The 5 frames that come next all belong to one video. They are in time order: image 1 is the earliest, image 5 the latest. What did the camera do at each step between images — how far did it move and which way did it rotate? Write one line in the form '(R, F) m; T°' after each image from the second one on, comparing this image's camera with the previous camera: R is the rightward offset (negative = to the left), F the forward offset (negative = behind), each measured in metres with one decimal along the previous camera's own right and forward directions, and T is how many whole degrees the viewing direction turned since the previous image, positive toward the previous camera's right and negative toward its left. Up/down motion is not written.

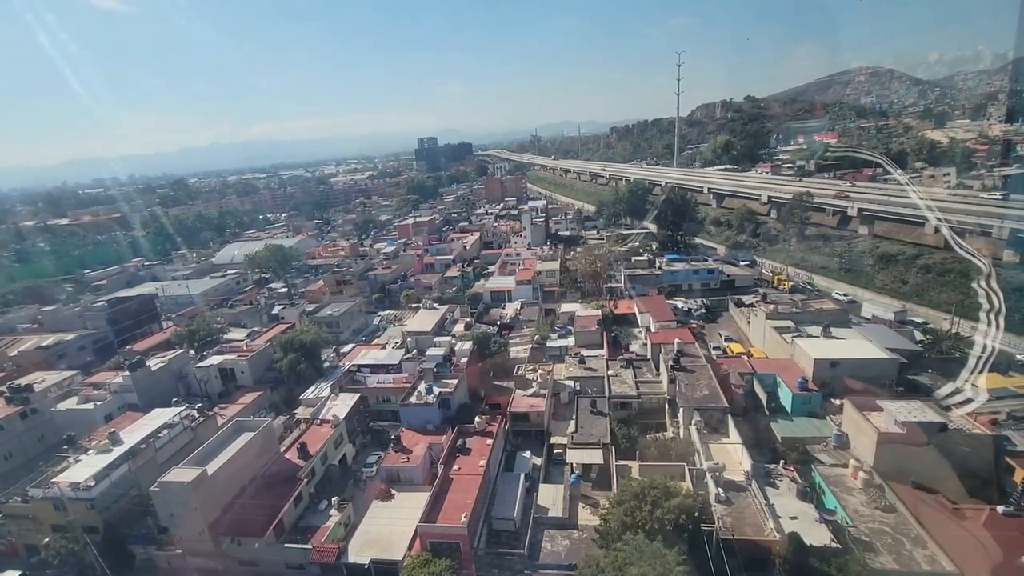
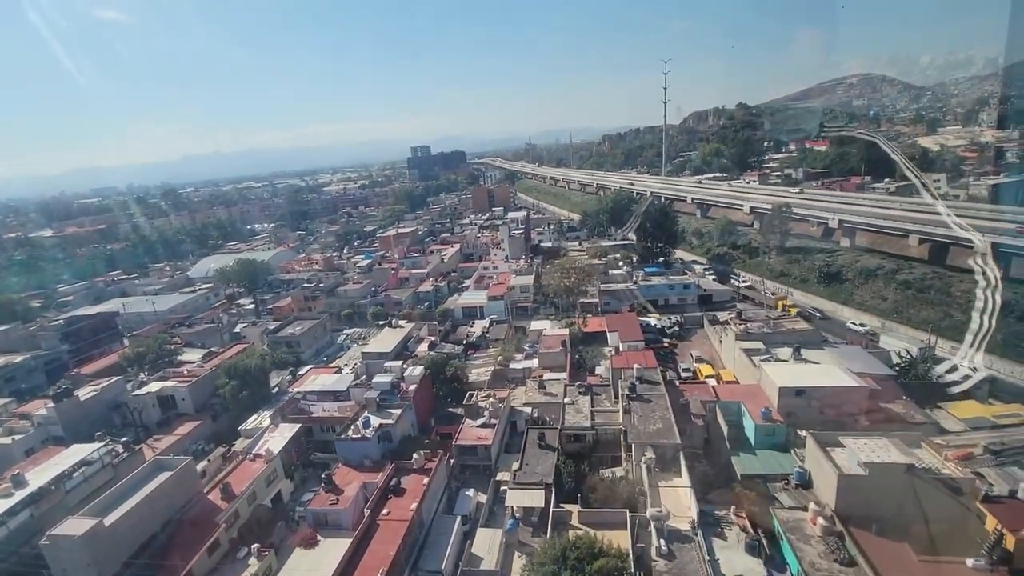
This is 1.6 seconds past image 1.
(+0.9, +0.6) m; 0°
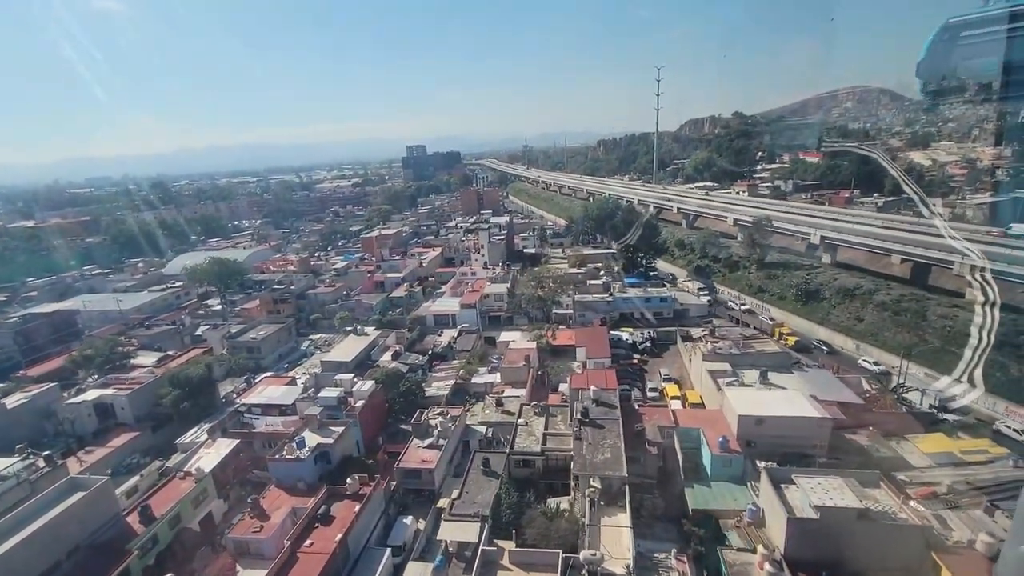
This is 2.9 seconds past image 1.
(+0.7, +0.4) m; 0°
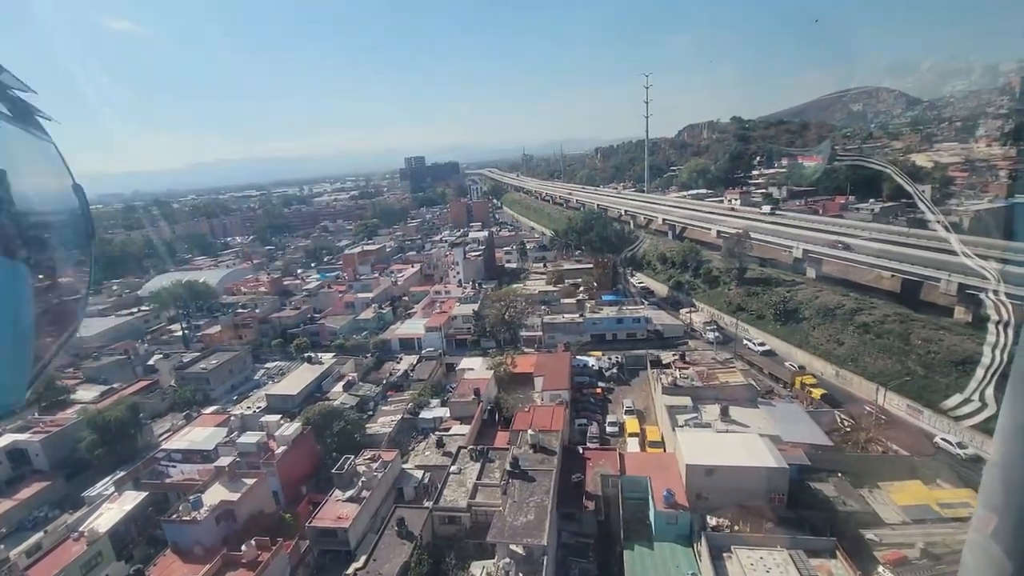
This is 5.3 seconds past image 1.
(+1.3, +0.8) m; -1°
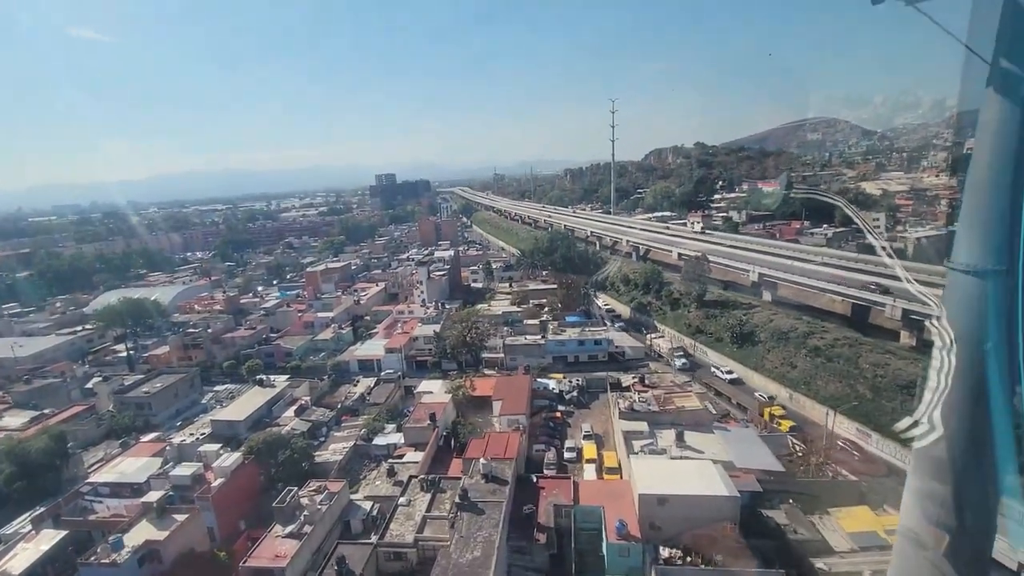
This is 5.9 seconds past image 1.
(+0.3, +0.1) m; +3°
